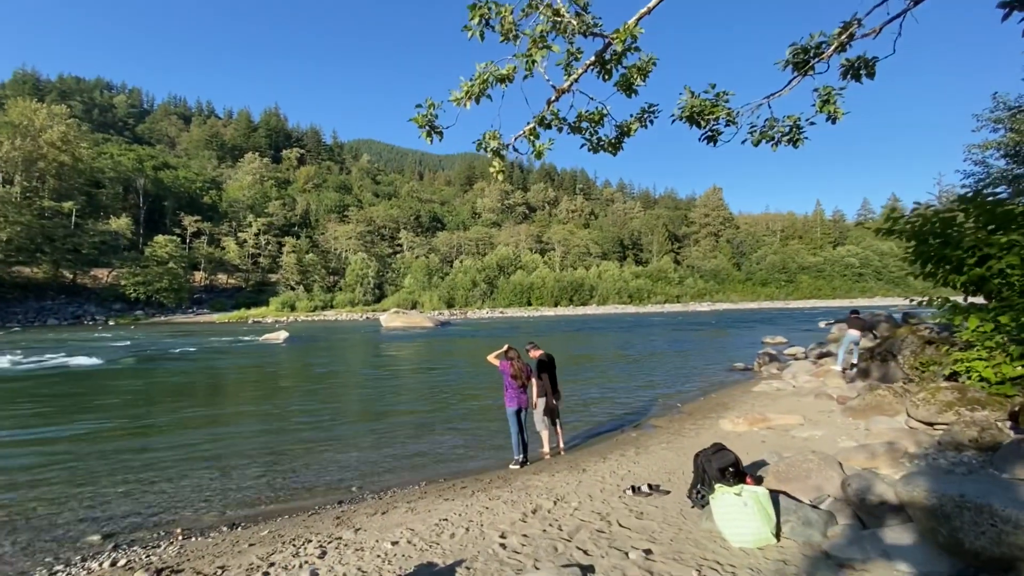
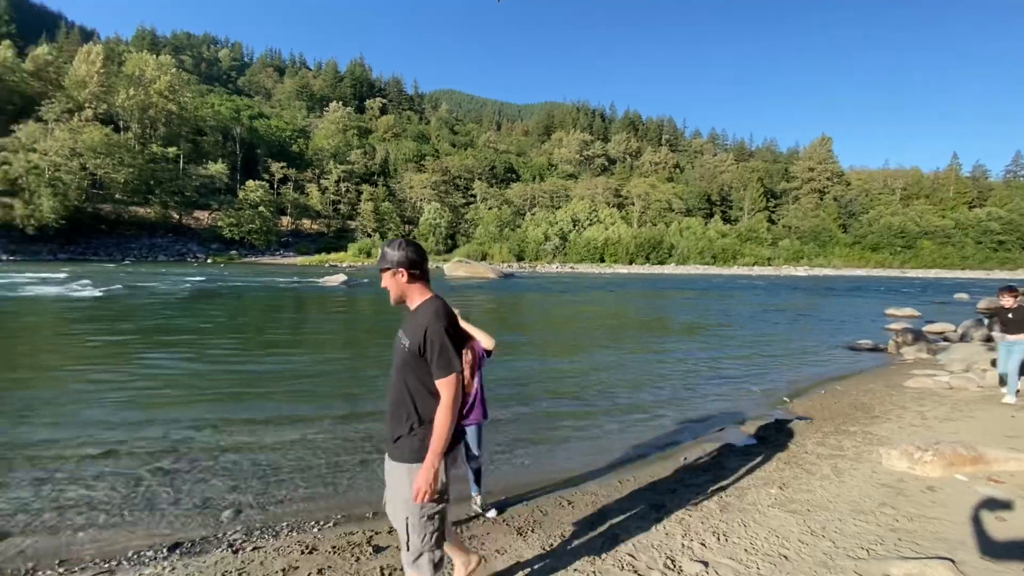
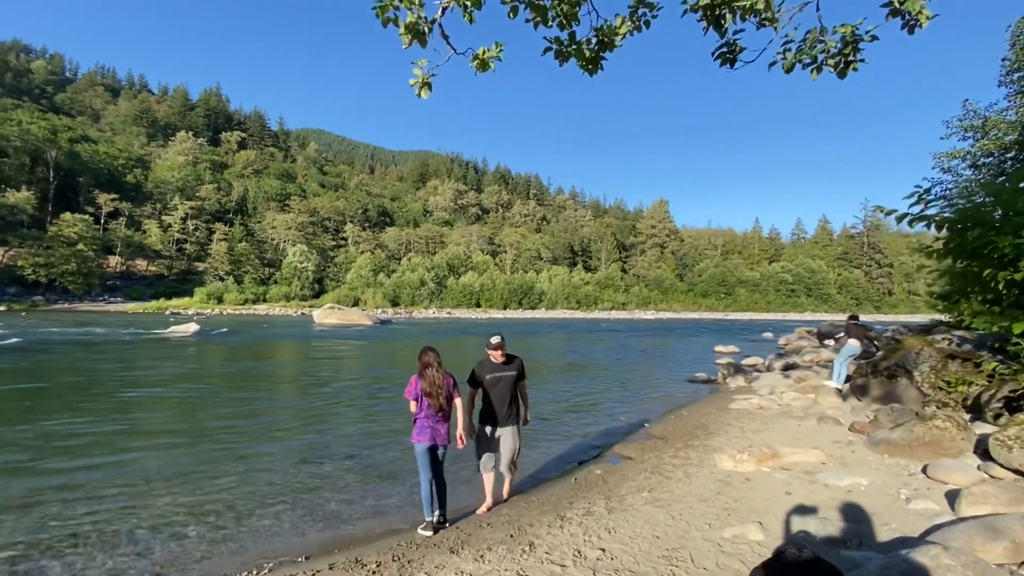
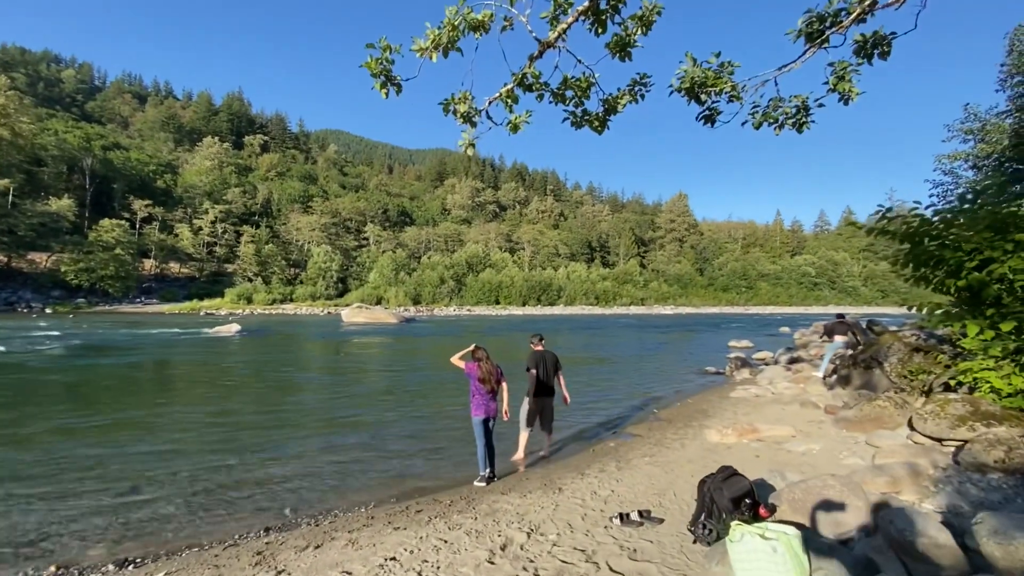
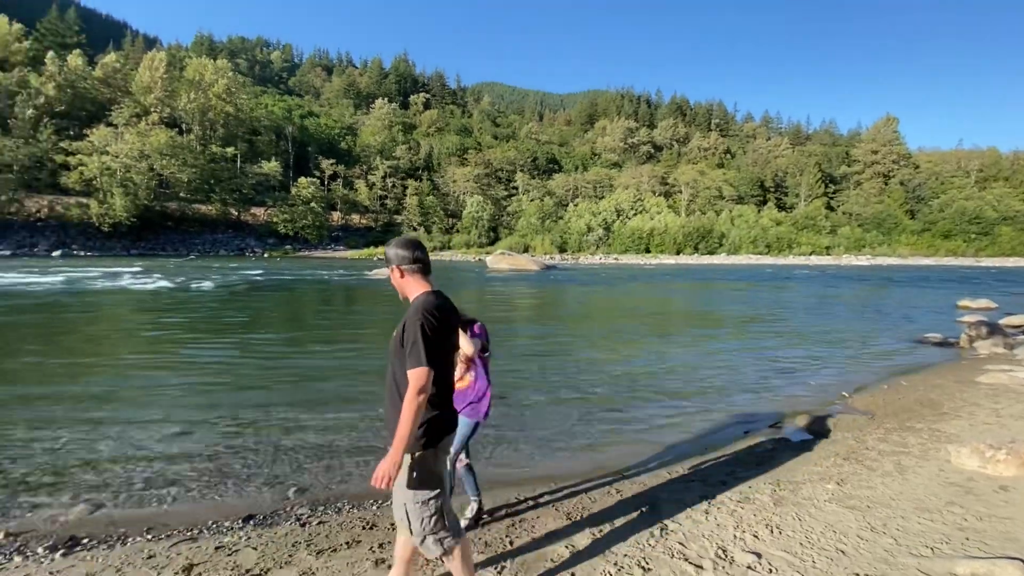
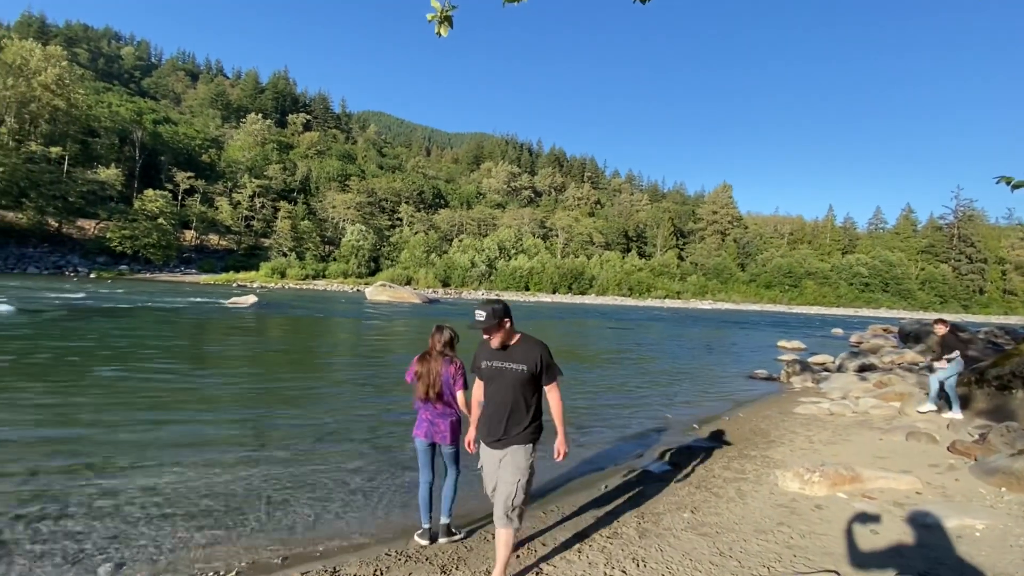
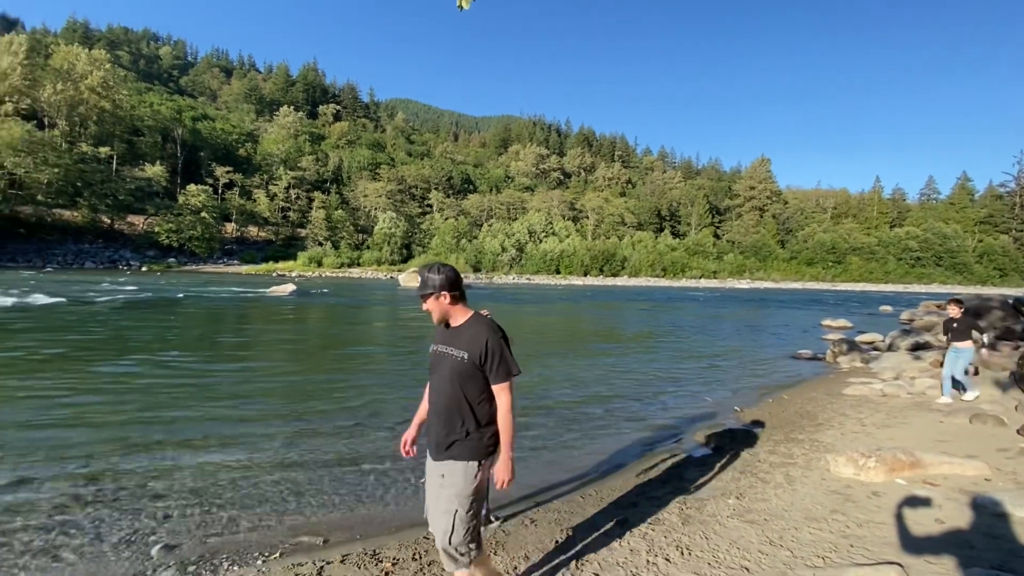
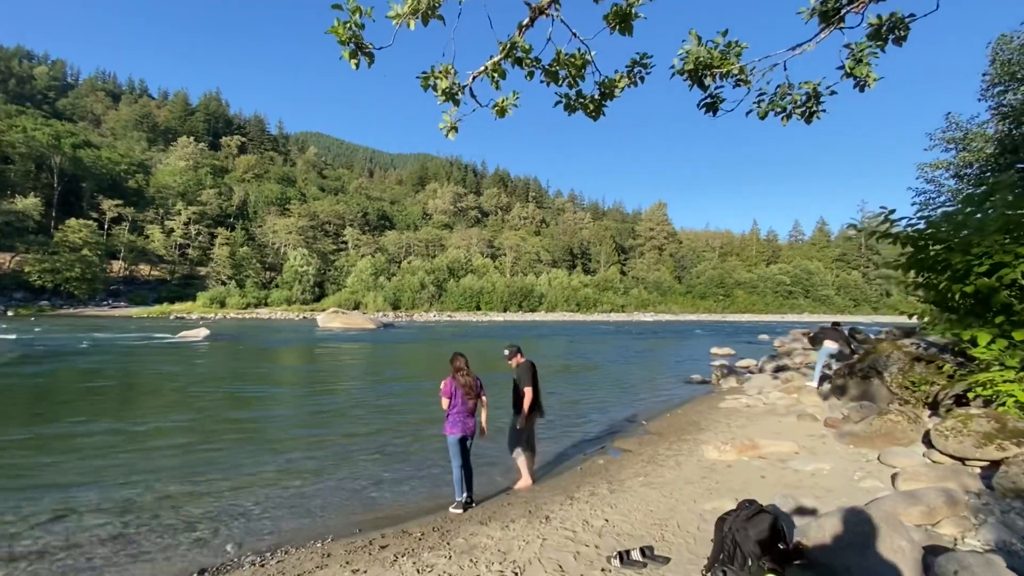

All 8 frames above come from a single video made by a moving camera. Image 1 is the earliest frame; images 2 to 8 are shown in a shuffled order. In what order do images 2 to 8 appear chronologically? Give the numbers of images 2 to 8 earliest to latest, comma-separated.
4, 8, 3, 6, 7, 2, 5
